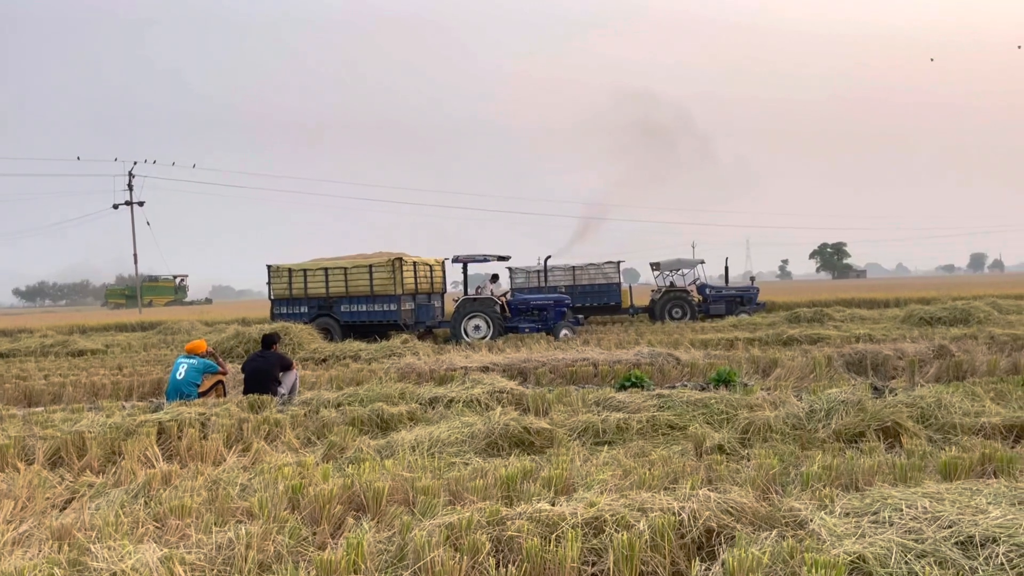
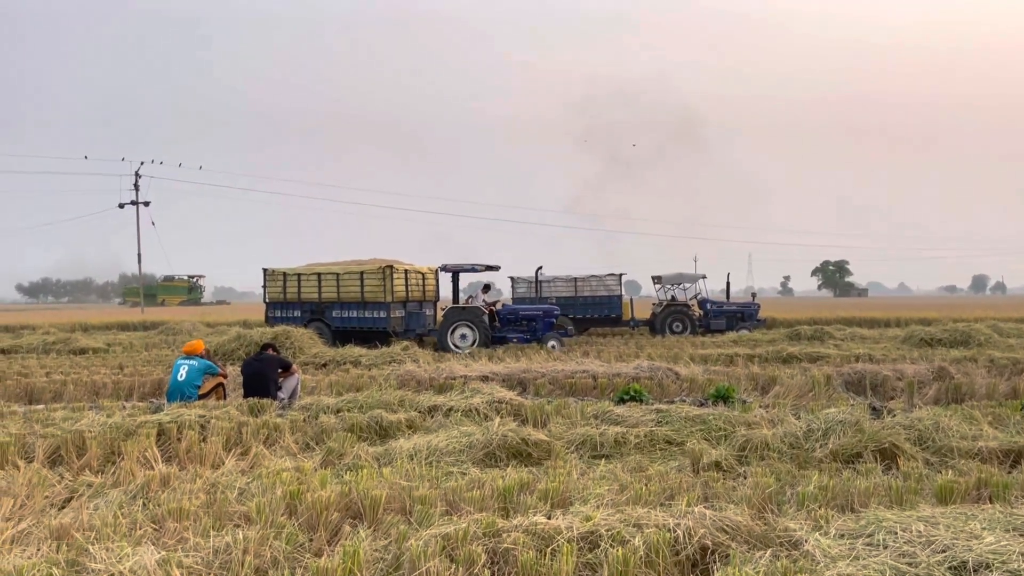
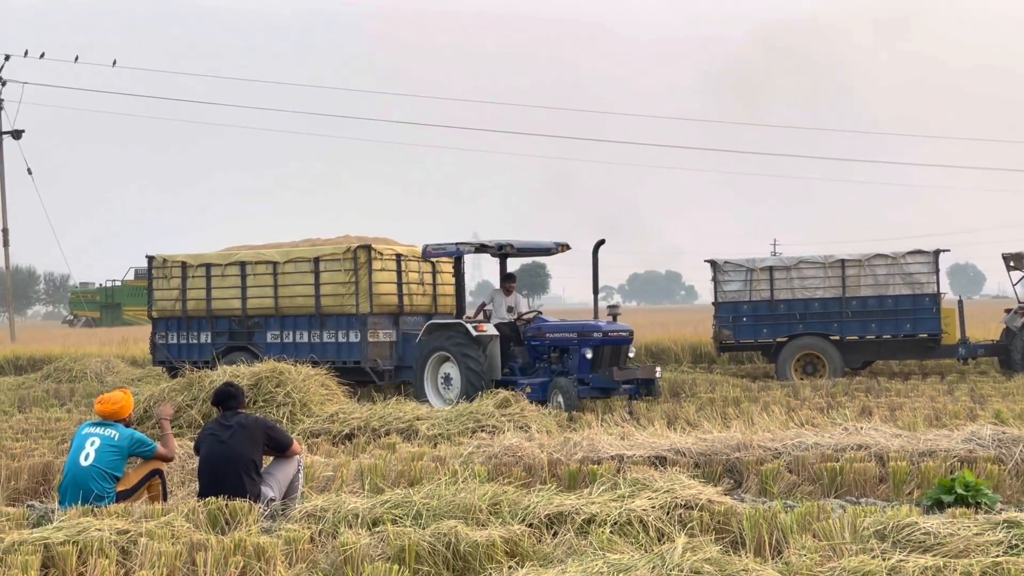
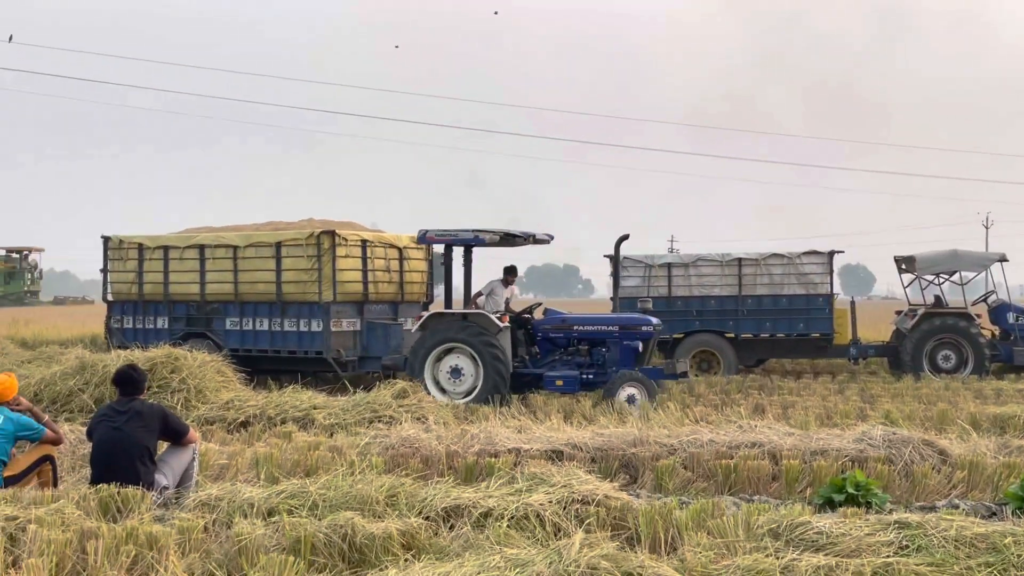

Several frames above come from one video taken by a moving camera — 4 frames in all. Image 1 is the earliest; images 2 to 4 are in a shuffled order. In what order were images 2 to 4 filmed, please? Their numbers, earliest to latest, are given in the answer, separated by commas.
2, 4, 3
